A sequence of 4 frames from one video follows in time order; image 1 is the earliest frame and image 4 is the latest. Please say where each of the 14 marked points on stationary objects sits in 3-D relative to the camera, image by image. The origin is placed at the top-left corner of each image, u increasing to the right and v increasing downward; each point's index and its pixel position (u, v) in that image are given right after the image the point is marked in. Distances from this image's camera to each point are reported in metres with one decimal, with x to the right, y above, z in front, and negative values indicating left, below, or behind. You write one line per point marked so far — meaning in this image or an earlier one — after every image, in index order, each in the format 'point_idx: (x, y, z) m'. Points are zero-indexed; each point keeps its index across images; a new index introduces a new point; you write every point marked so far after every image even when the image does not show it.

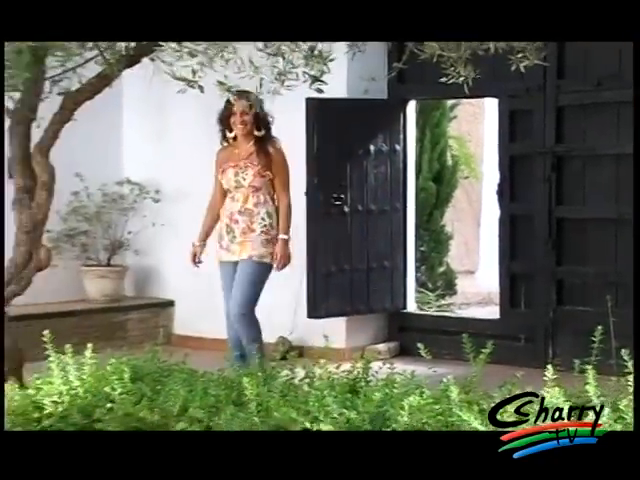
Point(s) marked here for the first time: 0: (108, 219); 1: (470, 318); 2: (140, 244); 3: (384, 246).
0: (-1.3, +0.1, +5.1) m
1: (+0.9, -0.5, +4.9) m
2: (-1.1, 0.0, +5.3) m
3: (+0.4, 0.0, +4.8) m
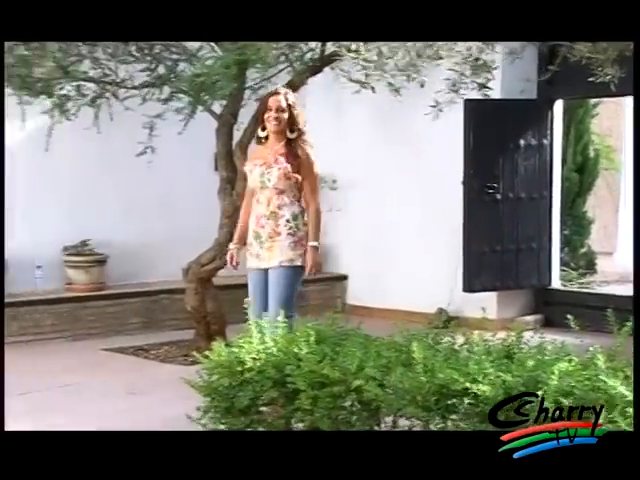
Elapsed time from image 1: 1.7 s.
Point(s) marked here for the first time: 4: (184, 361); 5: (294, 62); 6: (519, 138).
0: (-0.2, +0.3, +5.9) m
1: (+2.0, -0.4, +5.5) m
2: (0.0, +0.1, +6.1) m
3: (+1.4, +0.1, +5.4) m
4: (-0.8, -0.7, +4.7) m
5: (-0.2, +1.1, +4.9) m
6: (+1.3, +0.7, +5.3) m
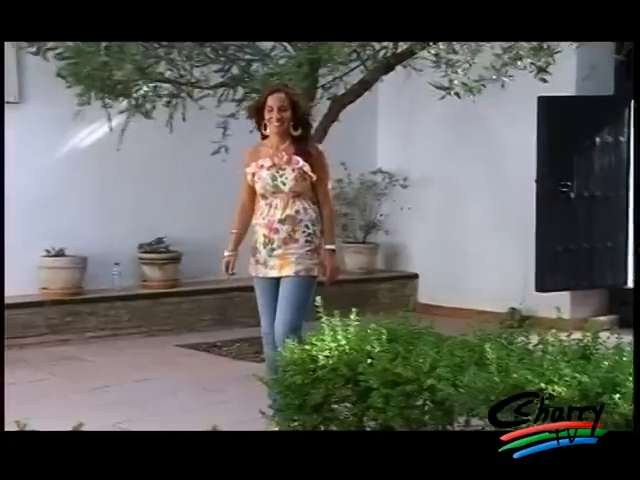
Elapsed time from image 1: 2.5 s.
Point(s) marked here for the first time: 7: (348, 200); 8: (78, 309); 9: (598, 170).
0: (+0.3, +0.3, +5.9) m
1: (+2.5, -0.4, +5.3) m
2: (+0.5, +0.1, +6.0) m
3: (+1.9, +0.1, +5.3) m
4: (-0.4, -0.7, +4.8) m
5: (+0.3, +1.1, +4.9) m
6: (+1.8, +0.7, +5.2) m
7: (+0.2, +0.3, +5.9) m
8: (-1.6, -0.4, +5.2) m
9: (+1.8, +0.5, +5.3) m
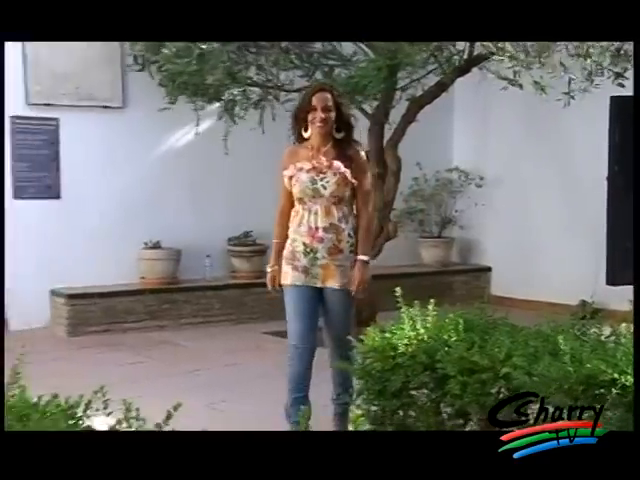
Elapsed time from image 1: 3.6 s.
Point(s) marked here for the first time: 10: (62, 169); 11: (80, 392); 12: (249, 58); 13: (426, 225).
0: (+0.9, +0.3, +6.2) m
1: (+3.0, -0.3, +5.4) m
2: (+1.1, +0.2, +6.3) m
3: (+2.4, +0.1, +5.4) m
4: (+0.1, -0.7, +5.1) m
5: (+0.8, +1.1, +5.1) m
6: (+2.3, +0.7, +5.4) m
7: (+0.8, +0.3, +6.1) m
8: (-1.0, -0.4, +5.6) m
9: (+2.4, +0.5, +5.4) m
10: (-1.7, +0.5, +5.5) m
11: (-1.3, -0.8, +4.2) m
12: (-0.5, +1.2, +5.2) m
13: (+0.8, +0.1, +6.2) m
